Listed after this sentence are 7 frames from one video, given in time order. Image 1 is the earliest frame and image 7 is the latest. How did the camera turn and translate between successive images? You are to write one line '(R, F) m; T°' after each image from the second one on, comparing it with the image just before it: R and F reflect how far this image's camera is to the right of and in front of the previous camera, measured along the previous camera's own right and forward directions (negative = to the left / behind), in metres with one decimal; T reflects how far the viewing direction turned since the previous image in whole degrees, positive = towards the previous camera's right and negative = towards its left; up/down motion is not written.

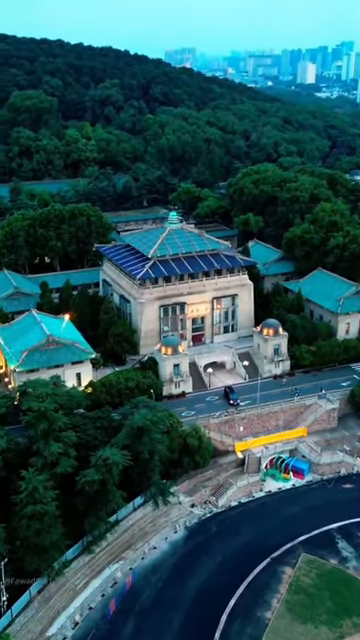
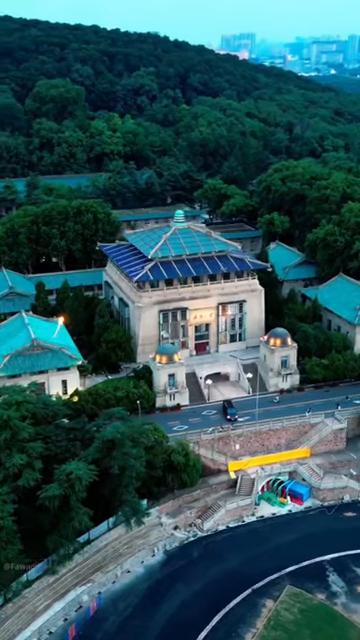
(+5.5, +4.7) m; -5°
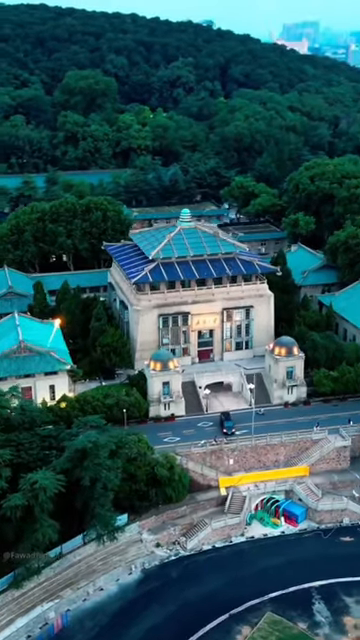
(+5.0, +3.3) m; -5°
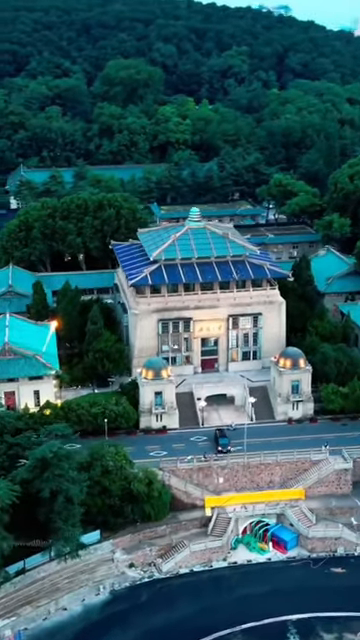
(+6.2, +3.7) m; -6°
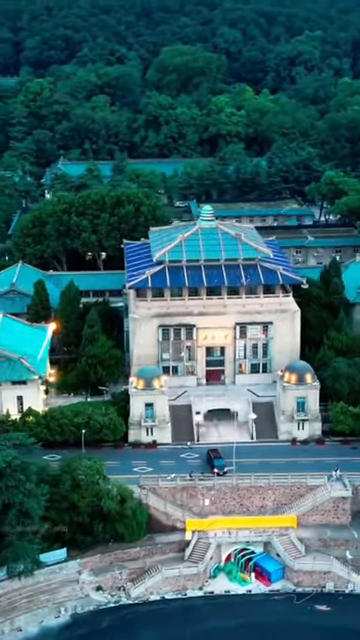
(+6.9, +4.1) m; -7°
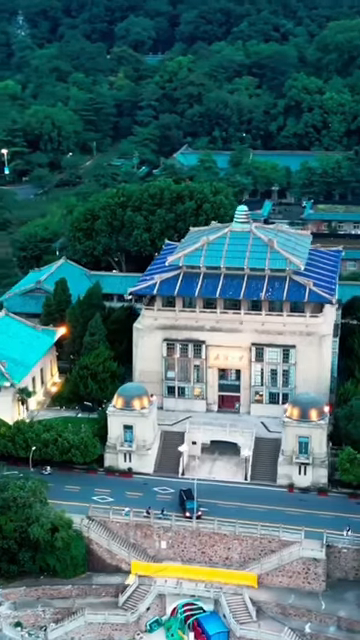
(+15.8, +8.6) m; -19°
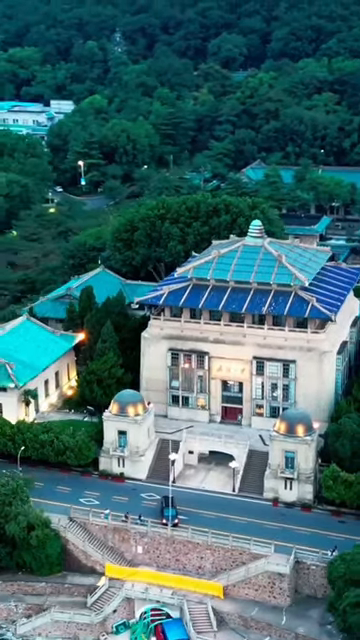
(+8.7, +0.2) m; -10°
